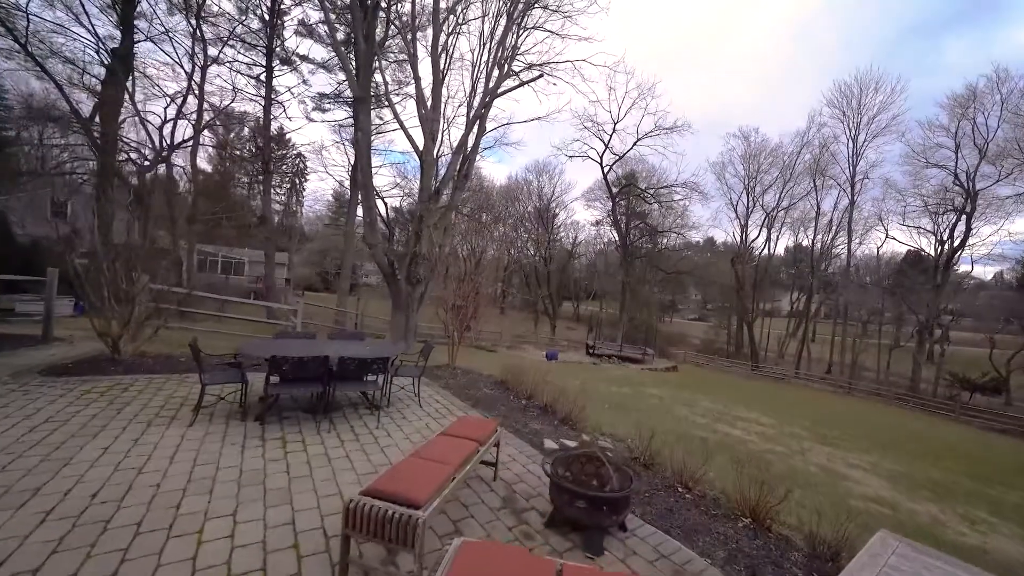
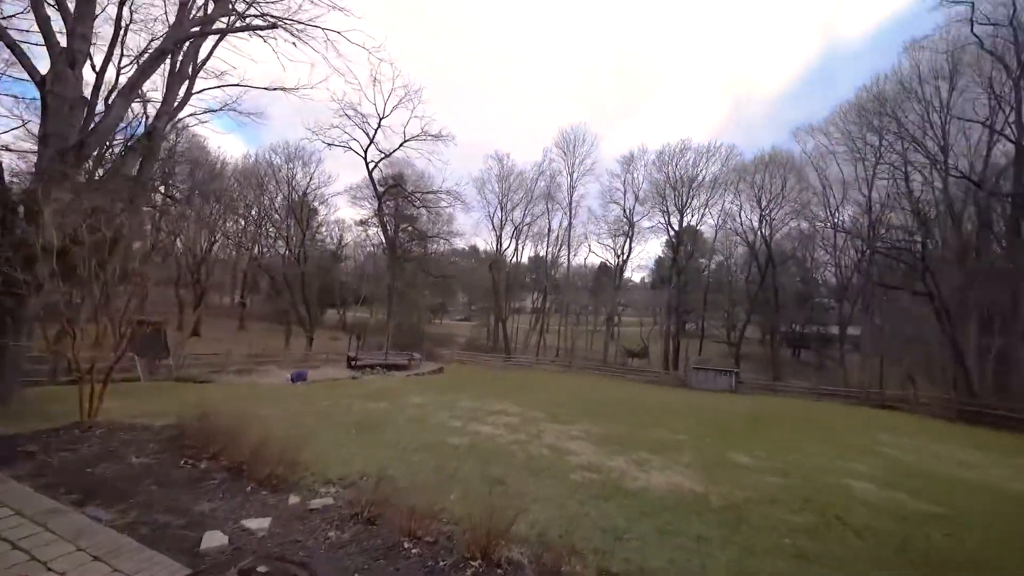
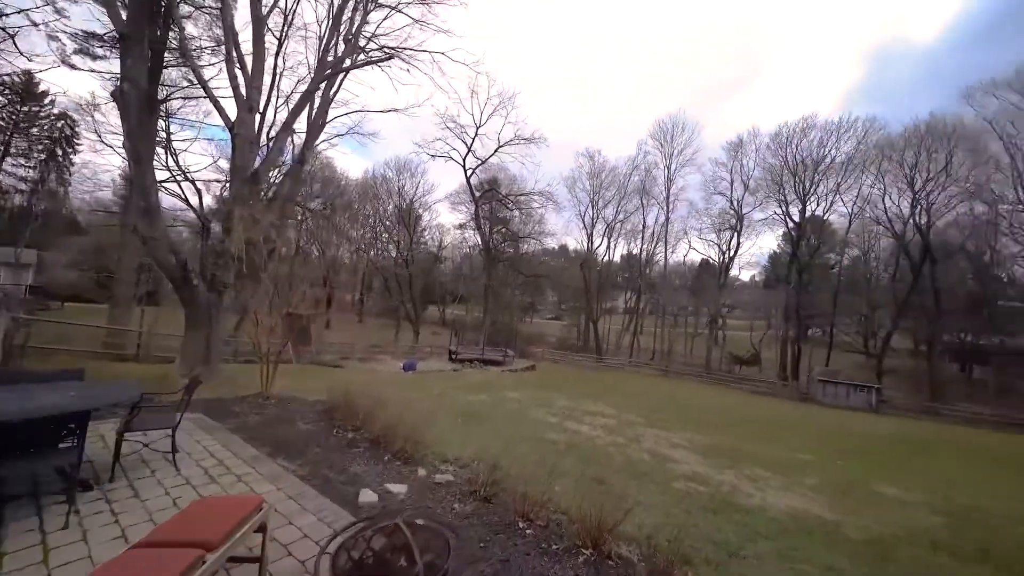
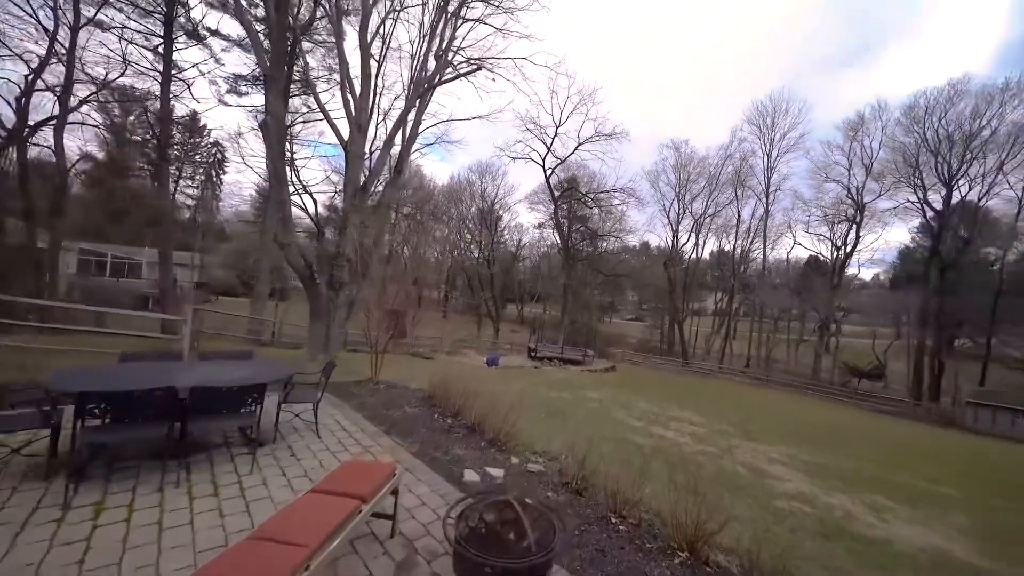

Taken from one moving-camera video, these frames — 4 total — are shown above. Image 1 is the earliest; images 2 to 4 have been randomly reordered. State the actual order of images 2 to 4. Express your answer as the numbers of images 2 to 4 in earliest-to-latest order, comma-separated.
4, 3, 2
